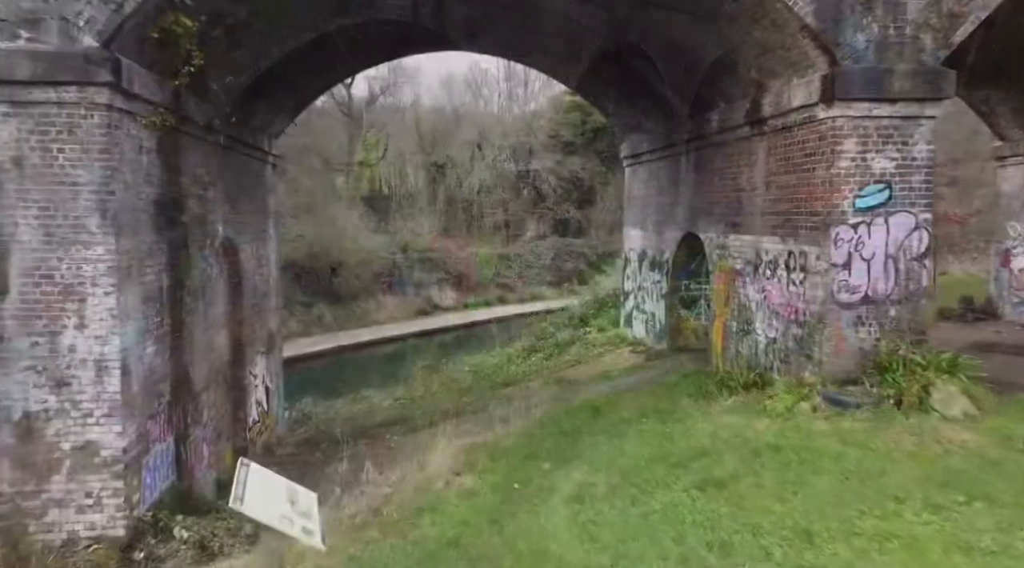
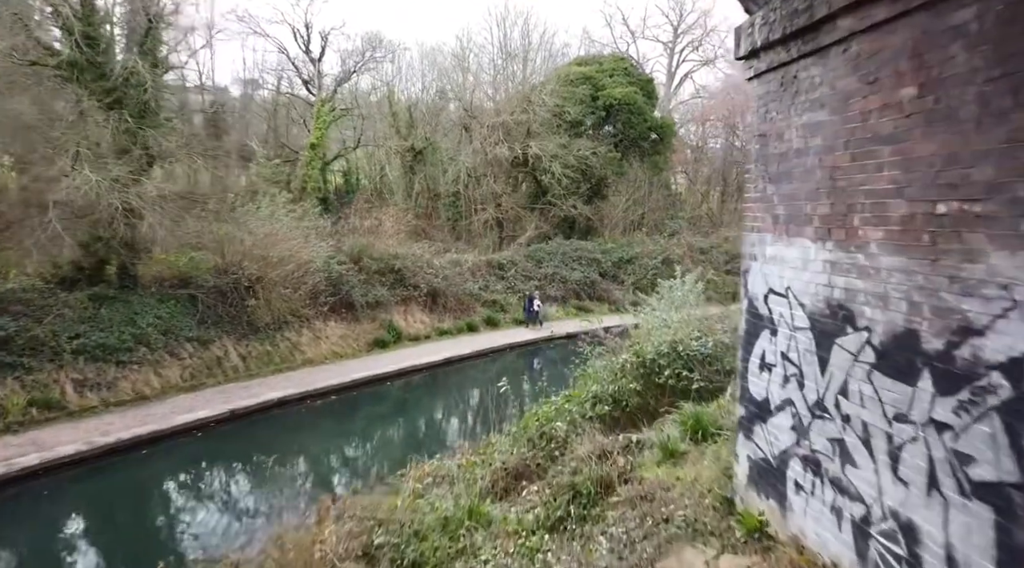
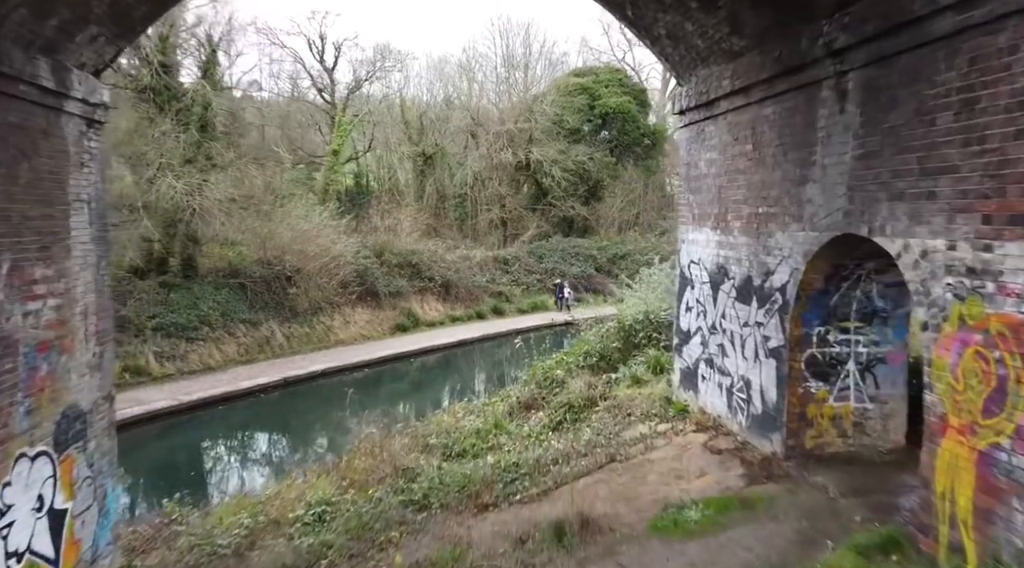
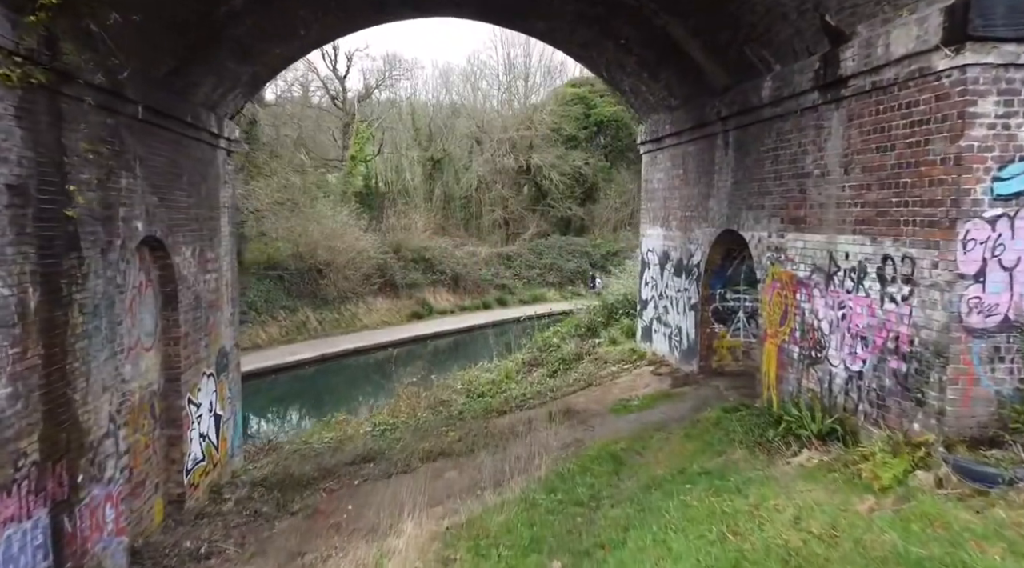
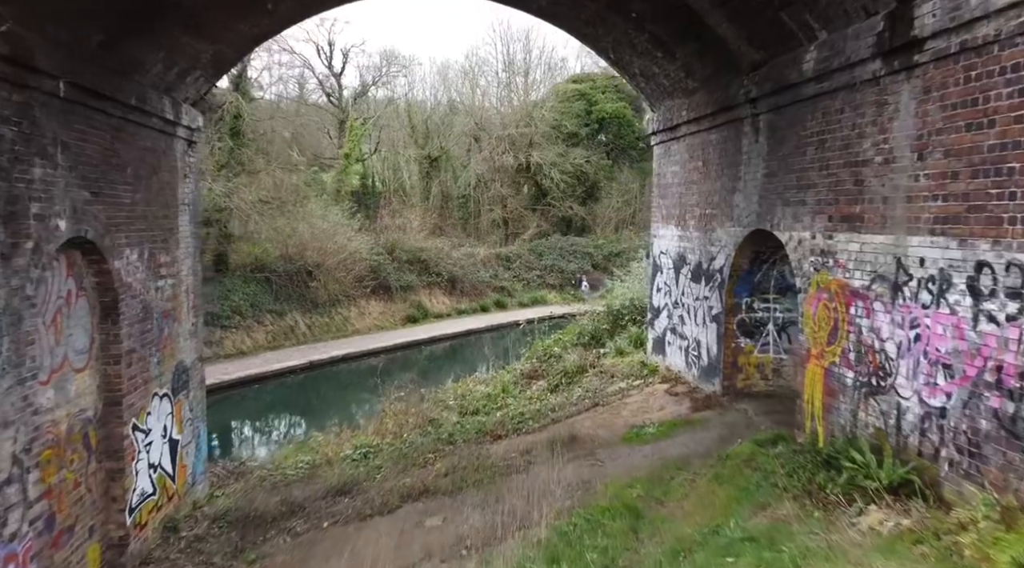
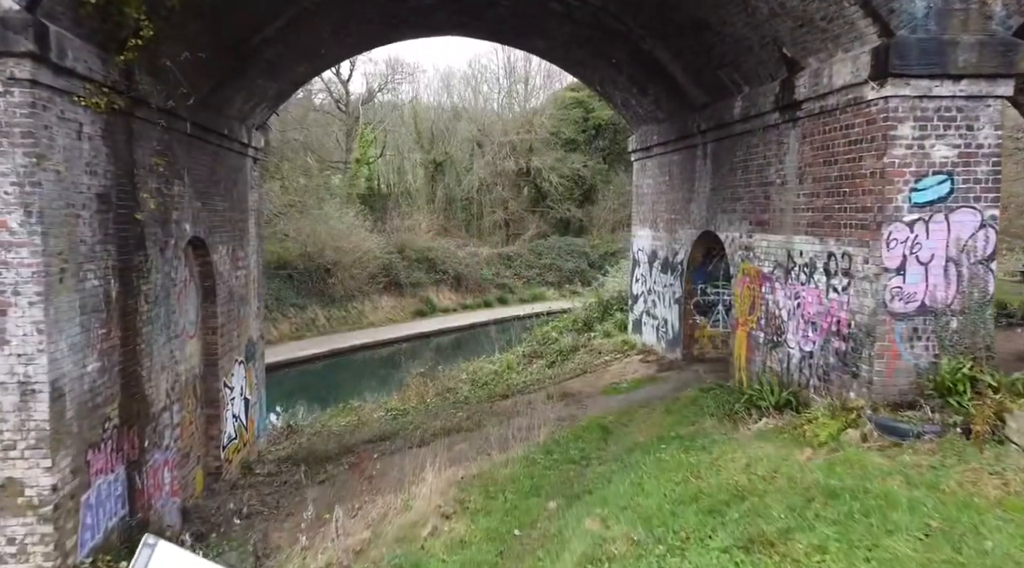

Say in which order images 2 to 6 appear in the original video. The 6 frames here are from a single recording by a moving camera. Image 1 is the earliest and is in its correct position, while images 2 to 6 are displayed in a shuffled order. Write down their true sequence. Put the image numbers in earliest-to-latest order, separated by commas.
6, 4, 5, 3, 2
